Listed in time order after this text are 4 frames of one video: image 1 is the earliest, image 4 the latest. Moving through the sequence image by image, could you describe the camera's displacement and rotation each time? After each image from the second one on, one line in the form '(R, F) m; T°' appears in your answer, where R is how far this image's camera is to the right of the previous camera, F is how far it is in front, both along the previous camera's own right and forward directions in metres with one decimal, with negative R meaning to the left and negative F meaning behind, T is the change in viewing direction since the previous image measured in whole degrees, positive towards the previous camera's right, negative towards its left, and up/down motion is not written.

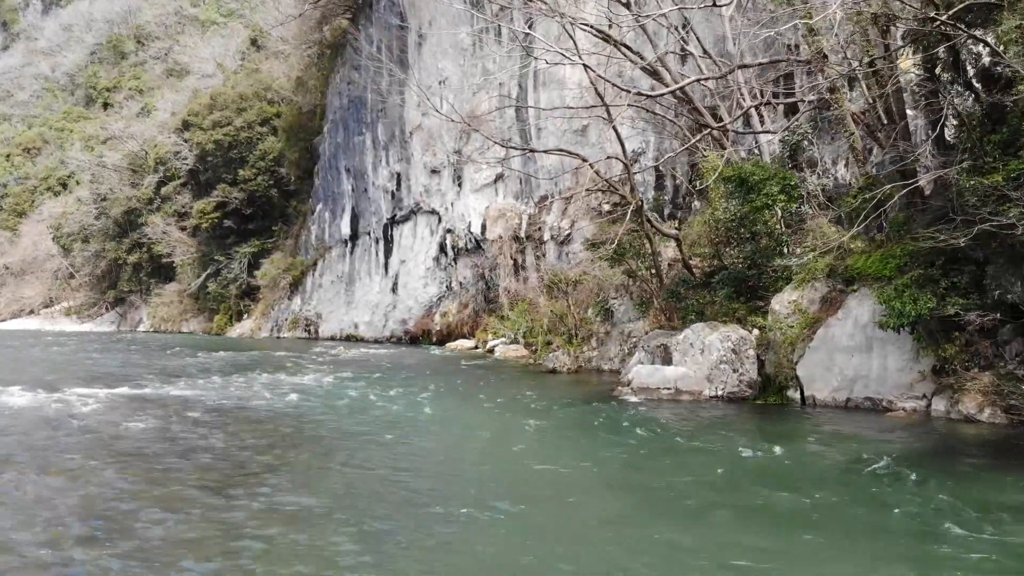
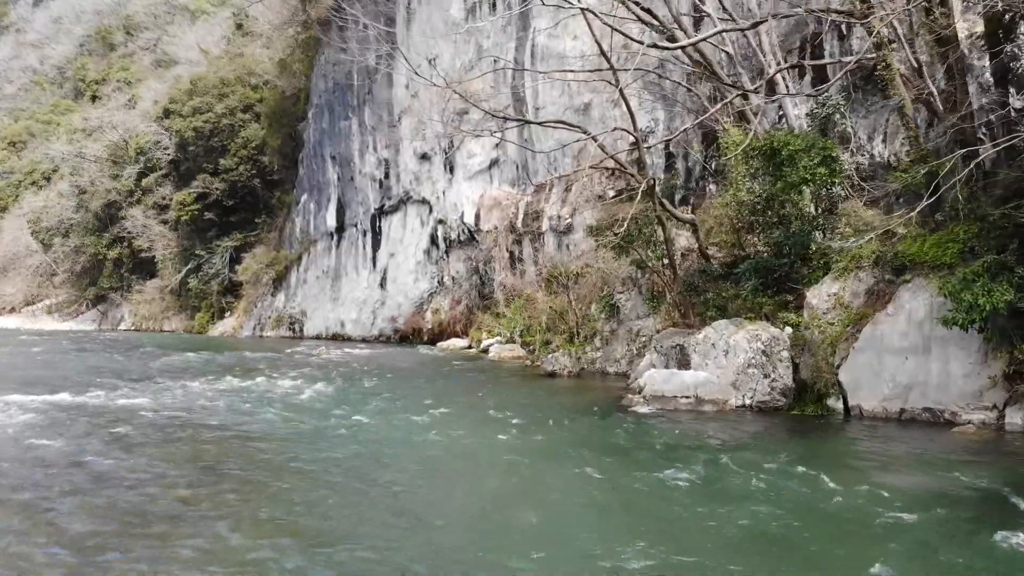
(+0.1, +1.5) m; 0°
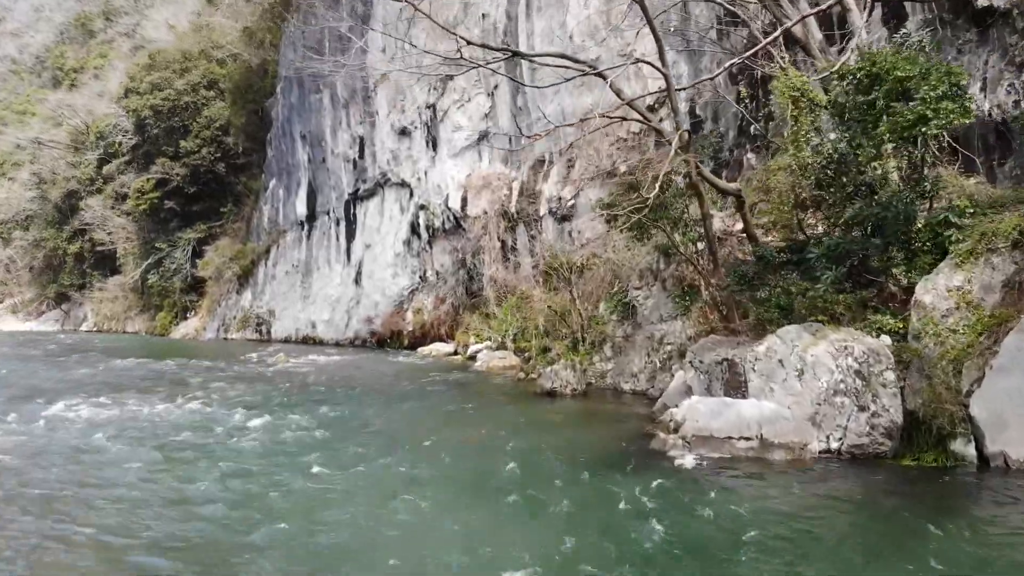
(+0.2, +2.7) m; 0°
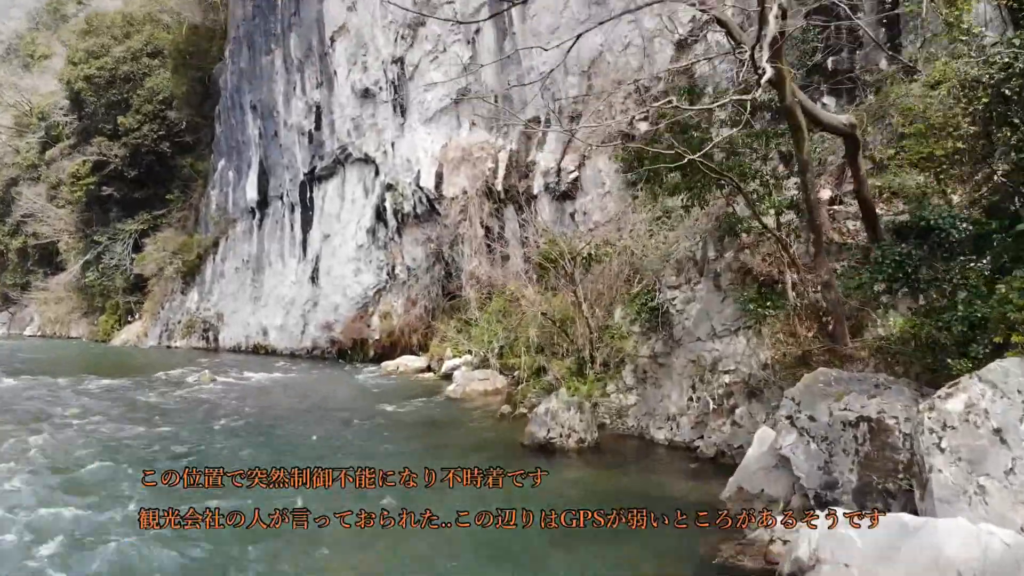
(+0.2, +3.2) m; 0°
